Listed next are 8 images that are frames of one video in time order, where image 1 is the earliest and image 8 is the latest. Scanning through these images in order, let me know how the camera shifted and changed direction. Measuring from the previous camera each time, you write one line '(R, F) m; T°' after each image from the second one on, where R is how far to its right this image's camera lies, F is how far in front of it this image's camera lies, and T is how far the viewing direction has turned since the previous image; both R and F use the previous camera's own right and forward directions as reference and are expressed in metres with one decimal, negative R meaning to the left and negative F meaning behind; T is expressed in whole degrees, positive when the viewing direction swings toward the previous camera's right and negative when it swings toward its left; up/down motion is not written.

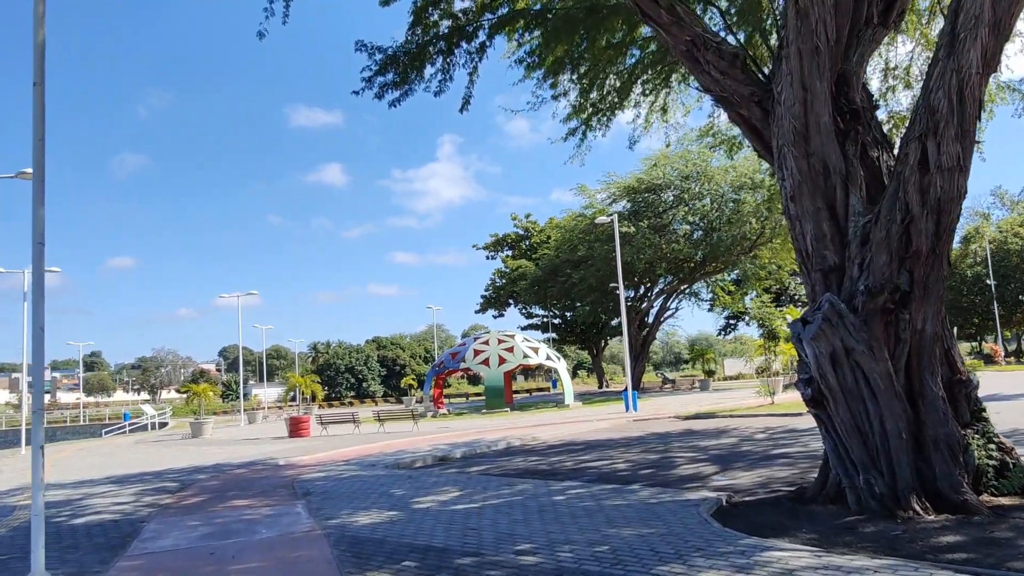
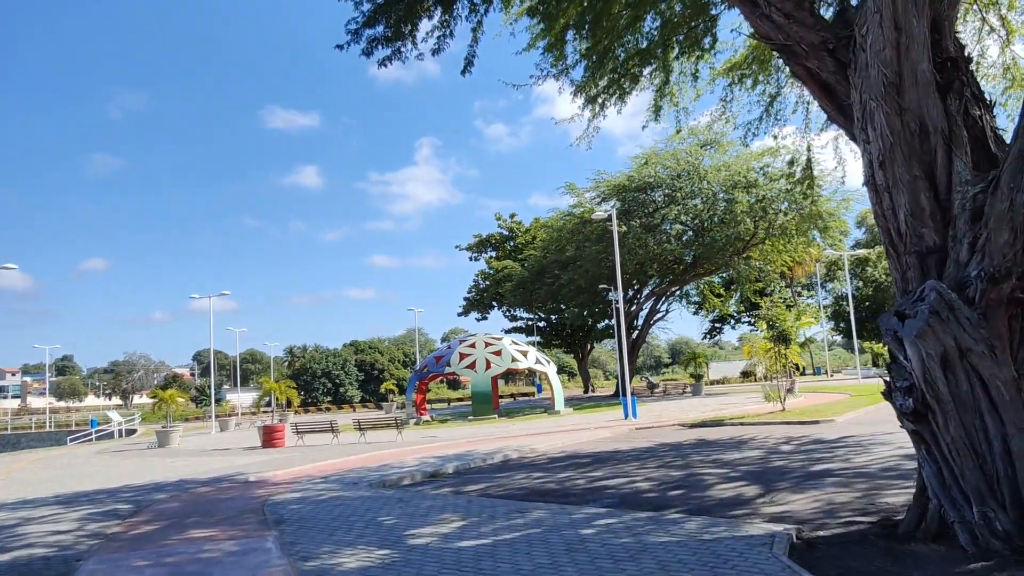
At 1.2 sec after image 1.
(-0.4, +1.5) m; +2°
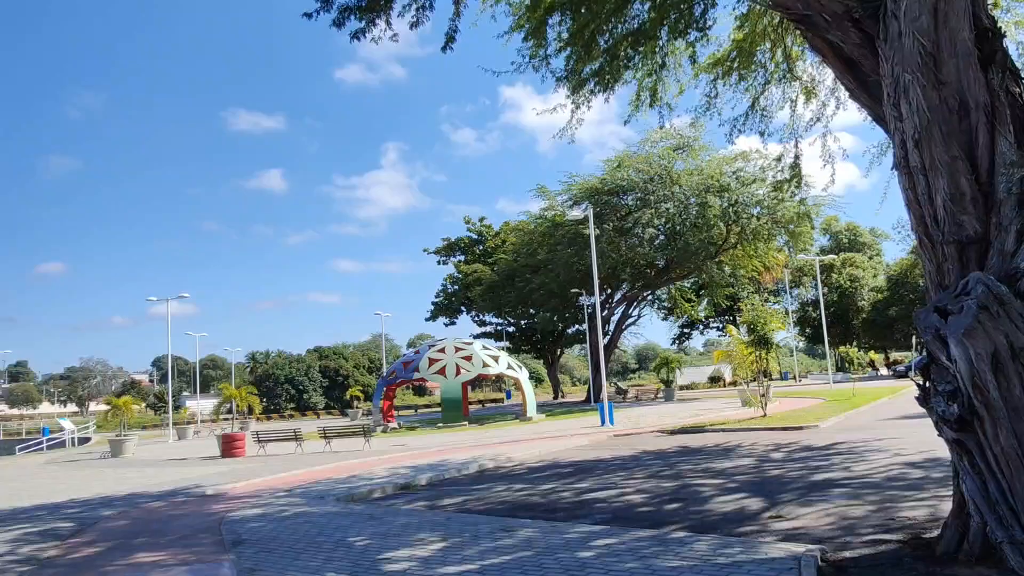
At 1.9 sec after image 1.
(-0.2, +0.7) m; +3°
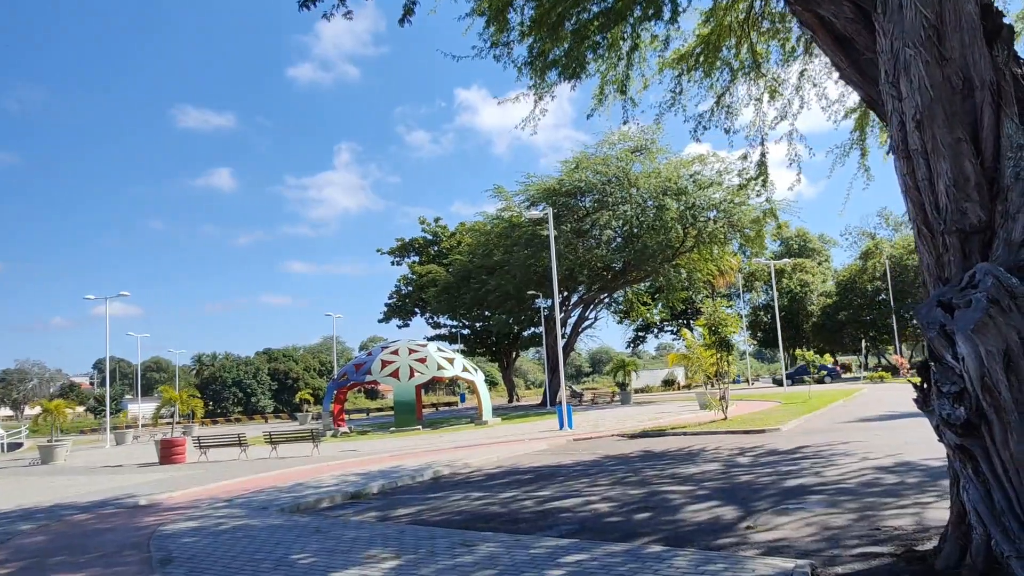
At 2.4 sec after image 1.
(-0.1, +0.6) m; +4°
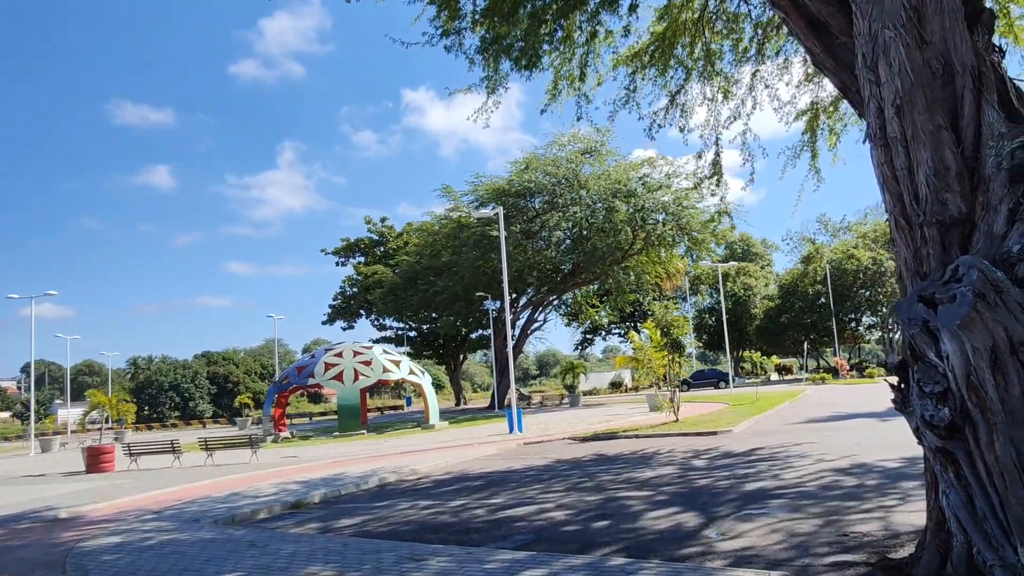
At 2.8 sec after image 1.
(-0.1, +0.5) m; +4°
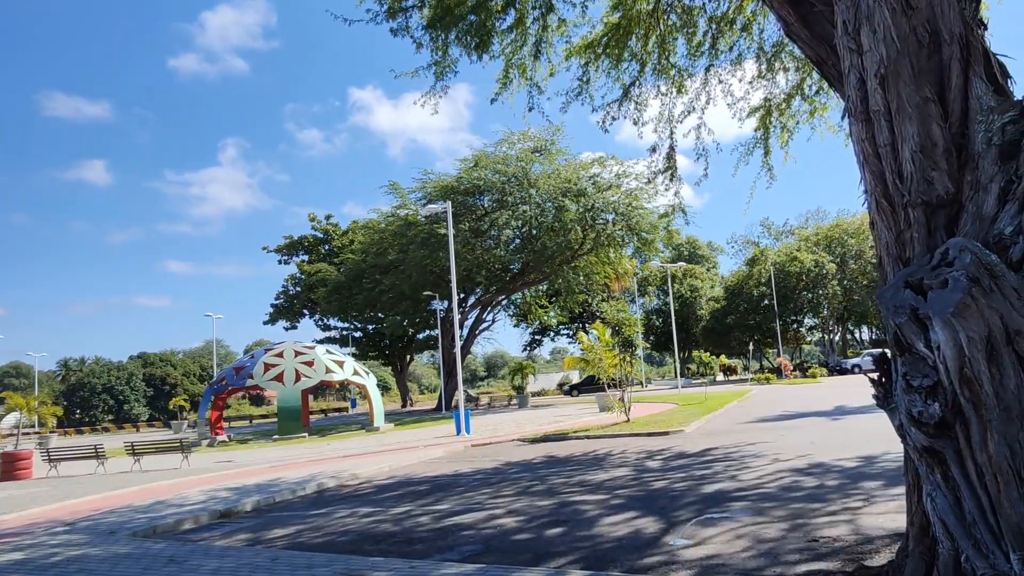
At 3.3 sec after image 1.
(0.0, +0.6) m; +4°
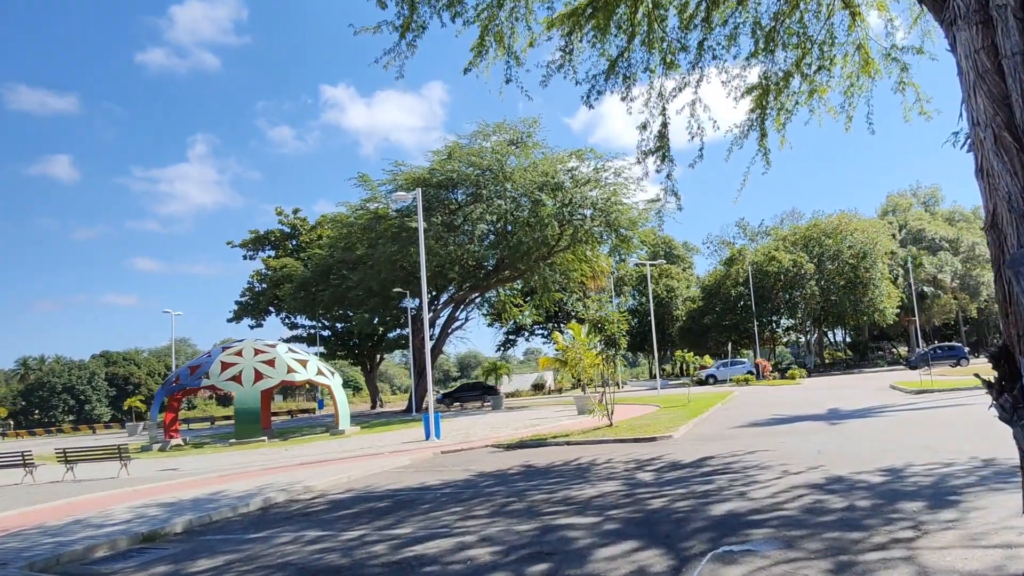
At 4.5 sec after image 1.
(0.0, +1.4) m; +2°
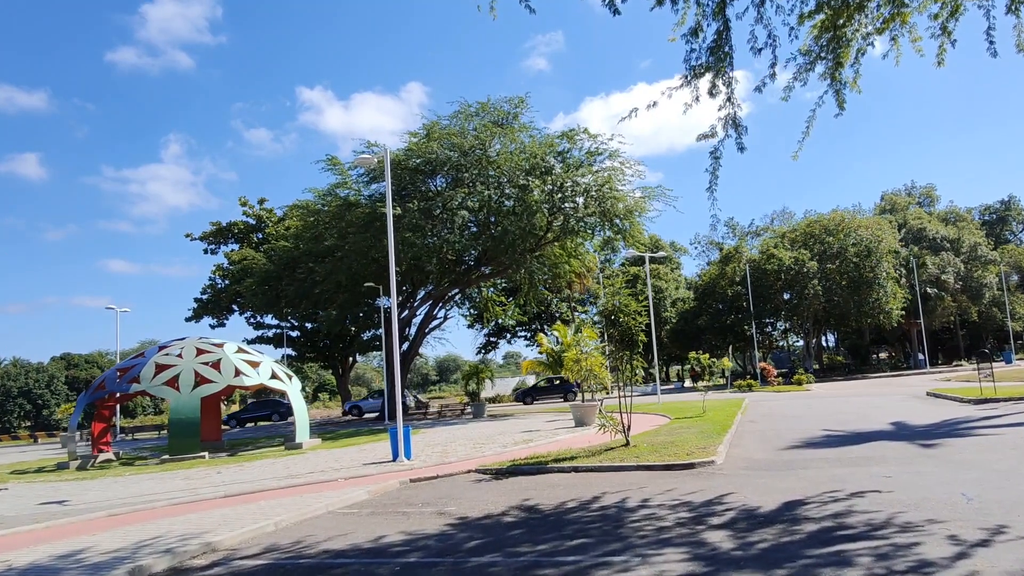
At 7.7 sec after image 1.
(-0.2, +3.5) m; +2°
